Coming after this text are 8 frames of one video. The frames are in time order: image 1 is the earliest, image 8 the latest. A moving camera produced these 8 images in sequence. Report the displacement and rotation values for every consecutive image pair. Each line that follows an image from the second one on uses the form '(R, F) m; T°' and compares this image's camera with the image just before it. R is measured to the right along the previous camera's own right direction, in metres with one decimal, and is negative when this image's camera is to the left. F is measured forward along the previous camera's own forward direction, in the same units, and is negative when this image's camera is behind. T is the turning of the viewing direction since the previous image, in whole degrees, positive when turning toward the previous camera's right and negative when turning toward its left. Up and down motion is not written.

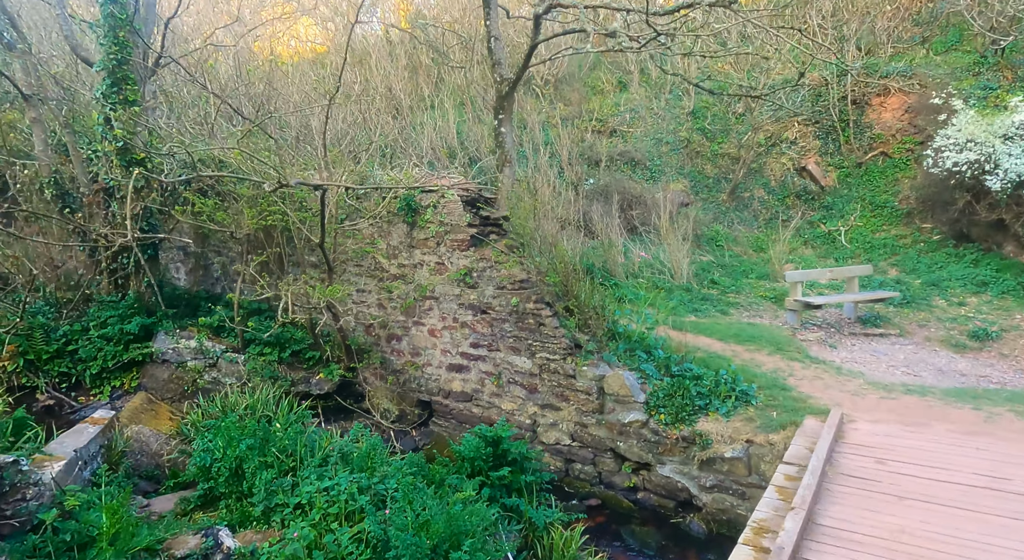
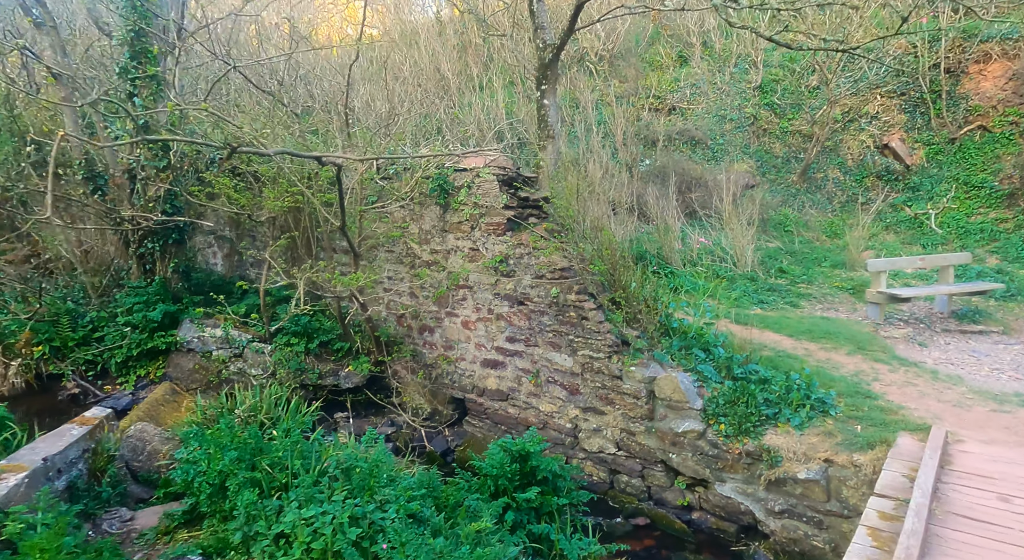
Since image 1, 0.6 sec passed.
(+0.1, +0.6) m; -5°
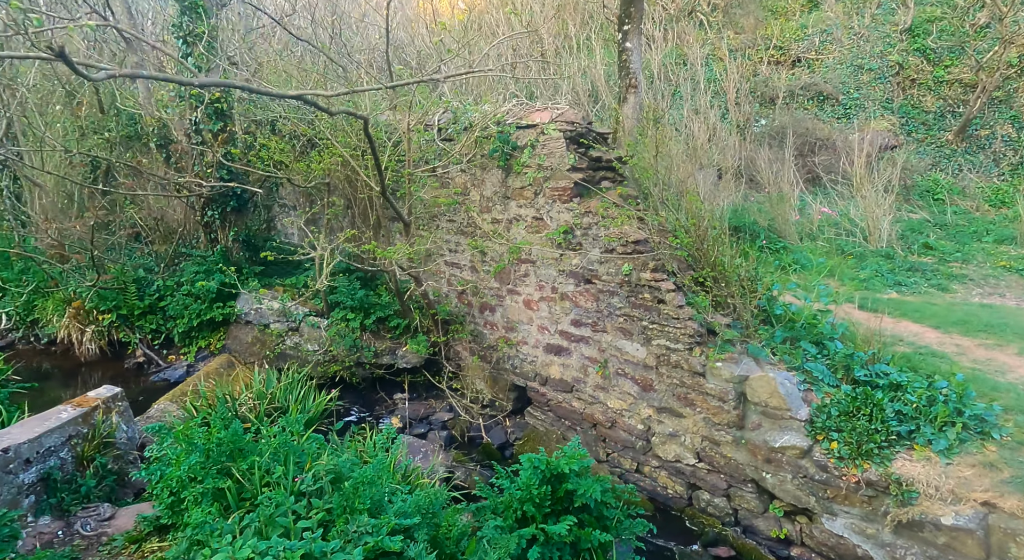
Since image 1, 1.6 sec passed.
(+0.4, +0.8) m; -10°
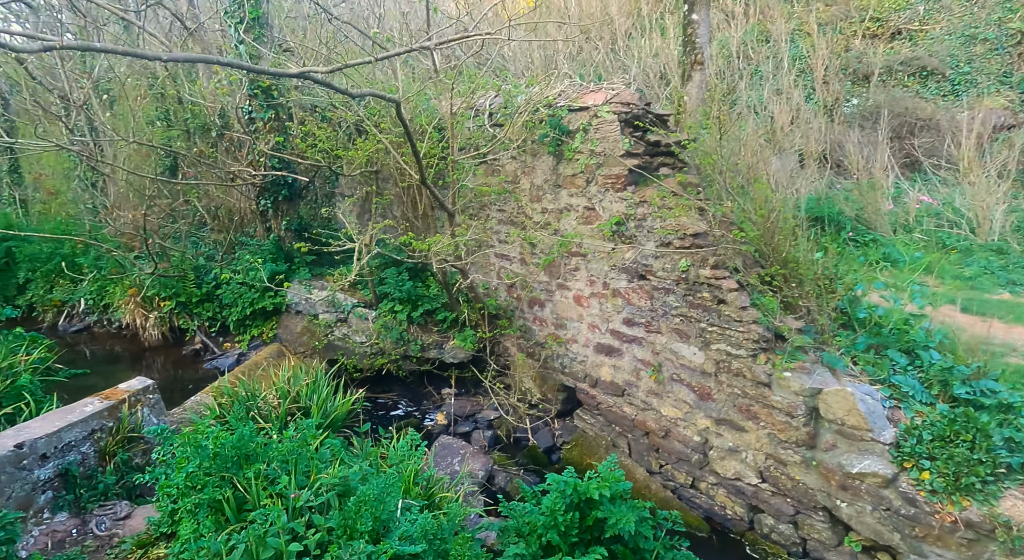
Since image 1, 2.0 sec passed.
(+0.2, +0.3) m; -7°
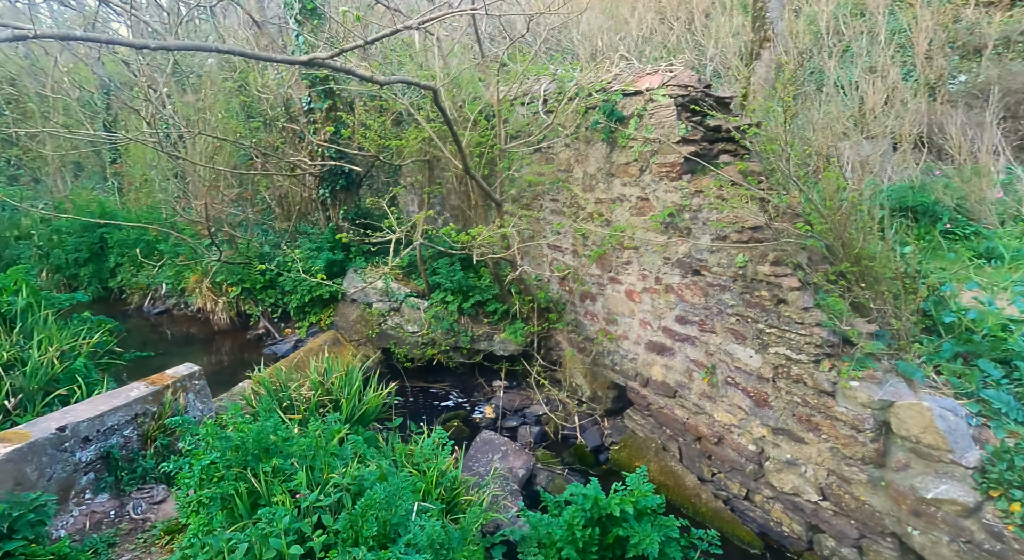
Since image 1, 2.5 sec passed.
(+0.2, +0.2) m; -7°
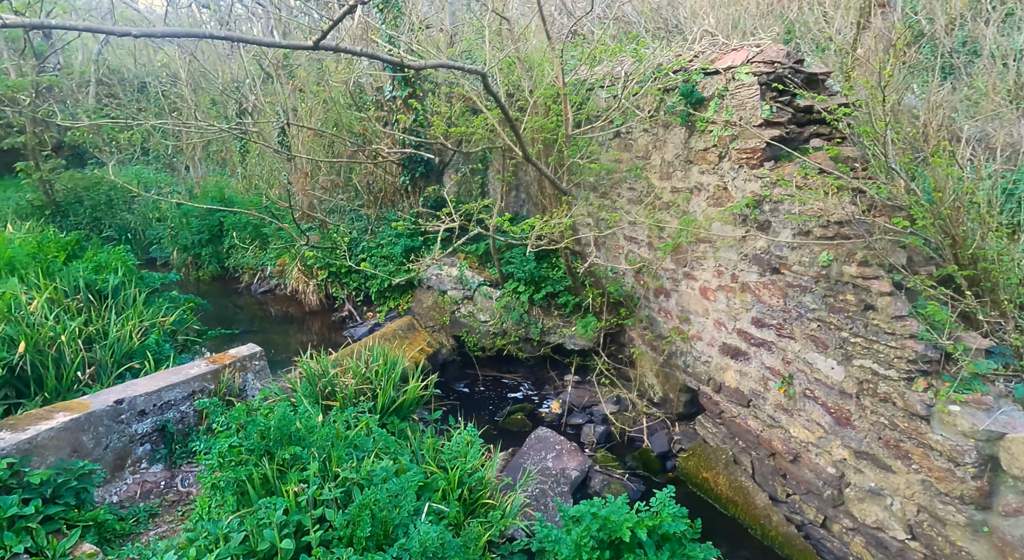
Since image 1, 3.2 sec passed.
(+0.3, +0.2) m; -10°
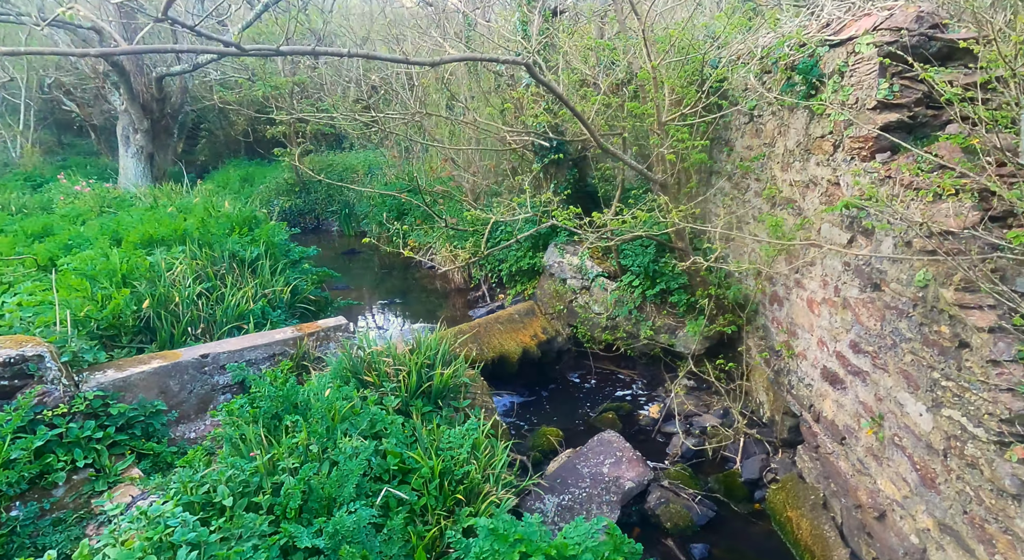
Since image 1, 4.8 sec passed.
(+1.0, +0.2) m; -20°
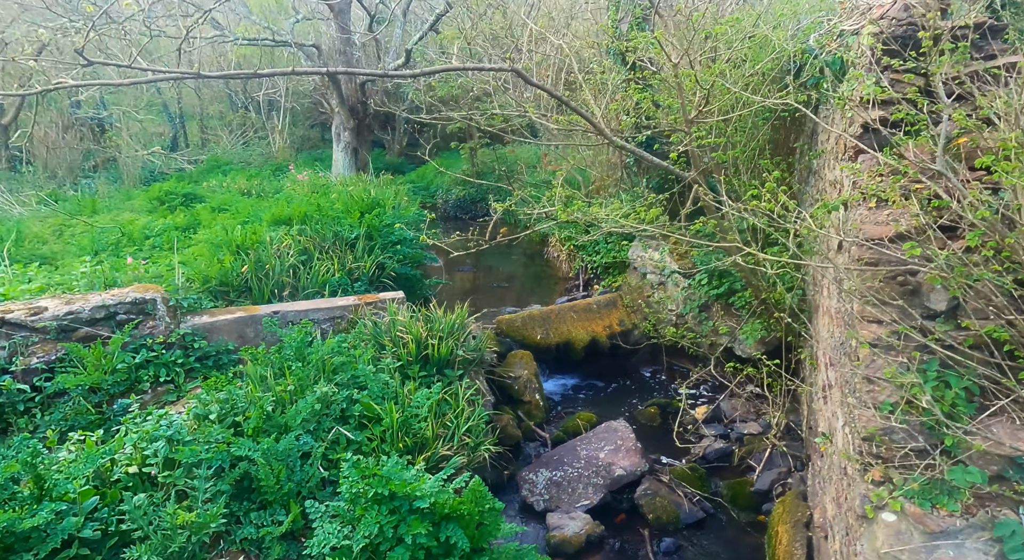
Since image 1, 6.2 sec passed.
(+1.3, -0.2) m; -19°
